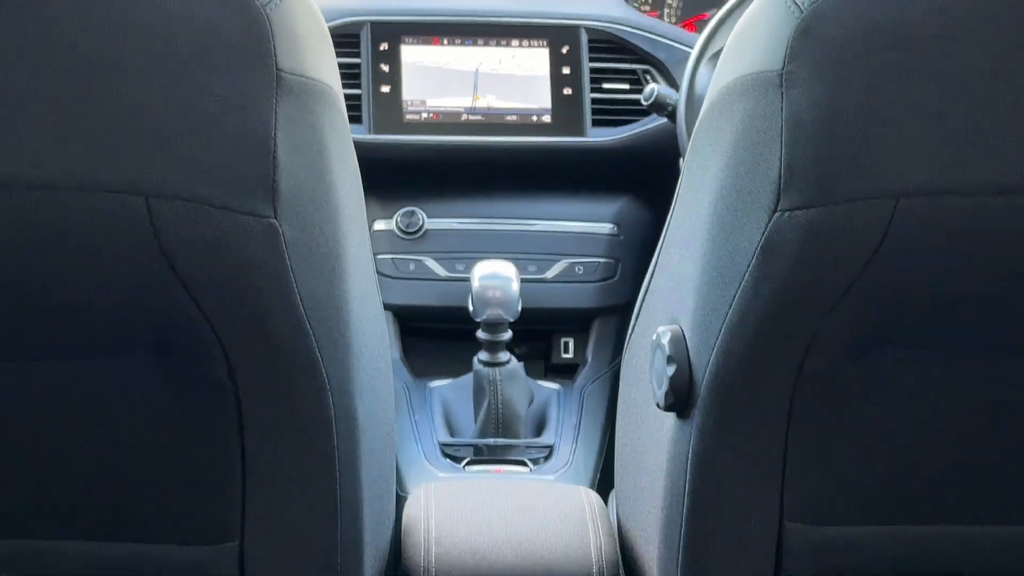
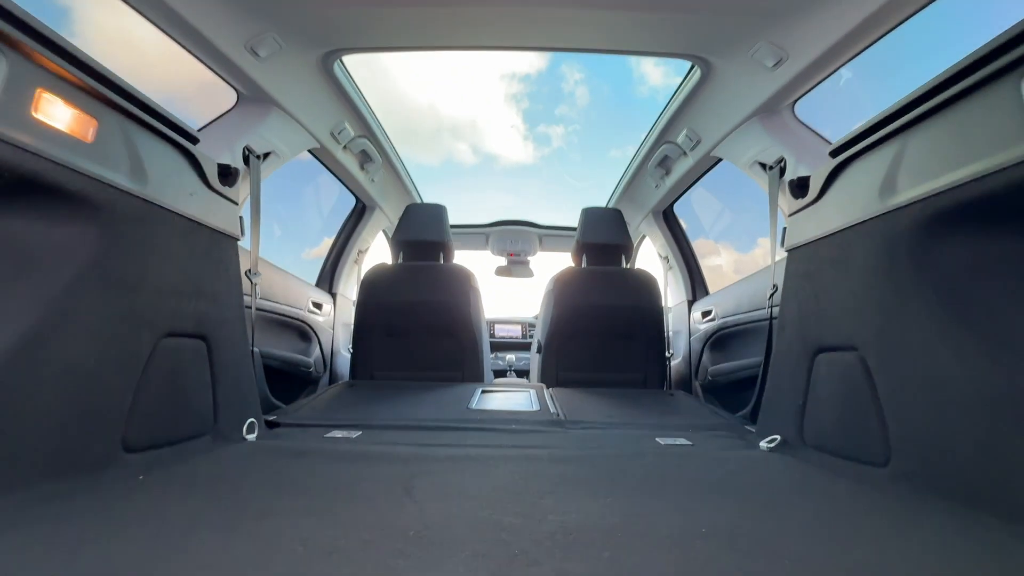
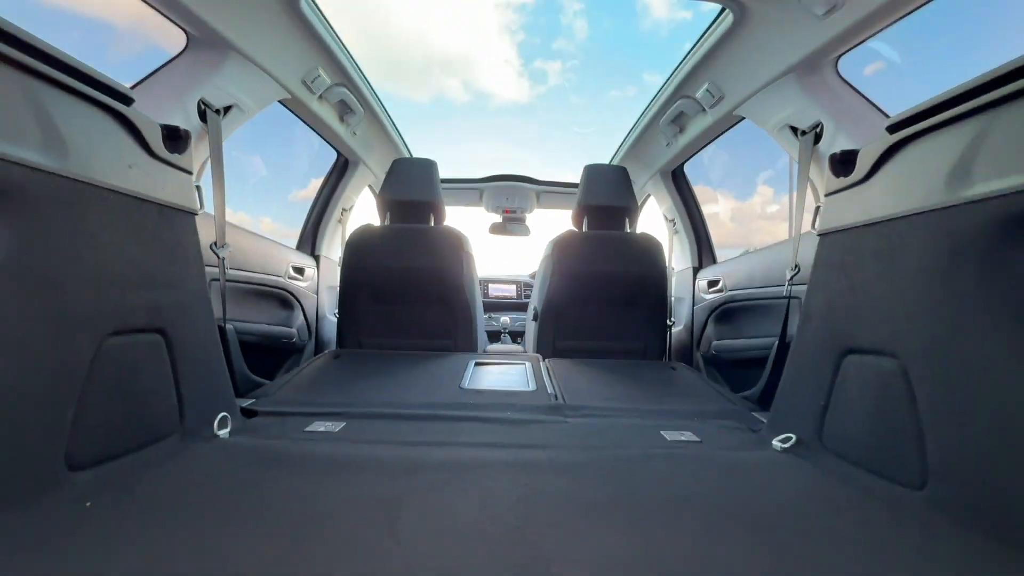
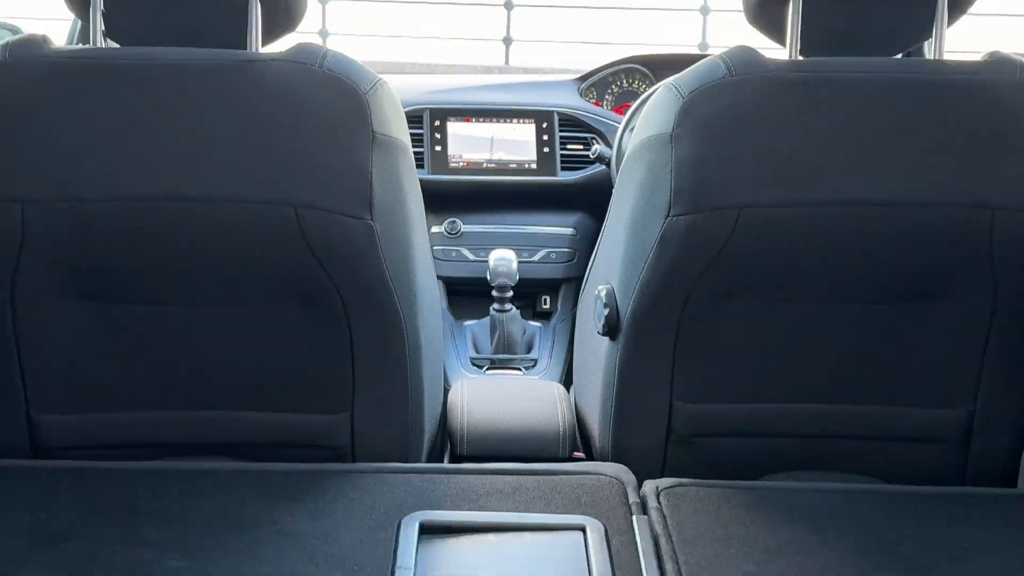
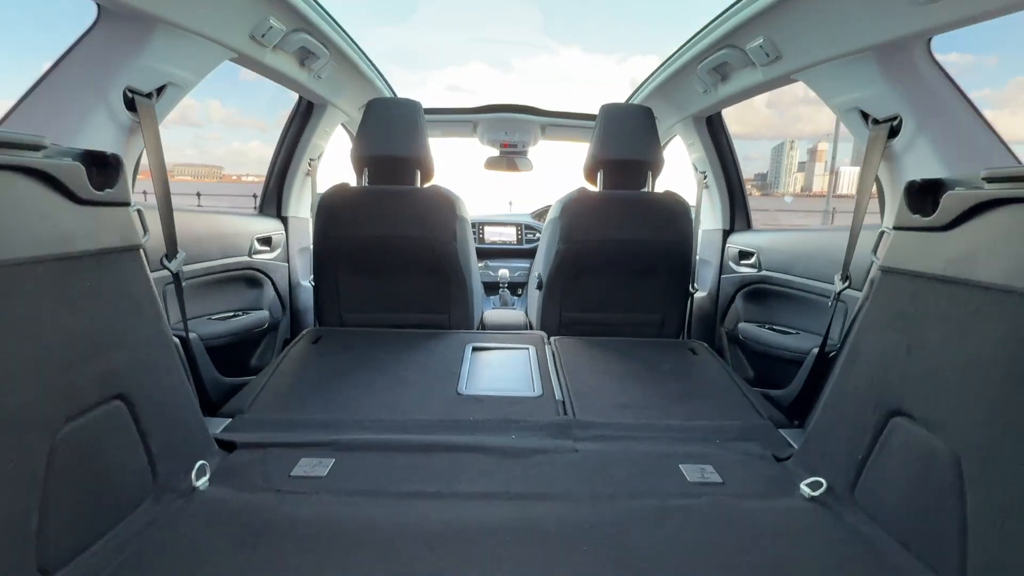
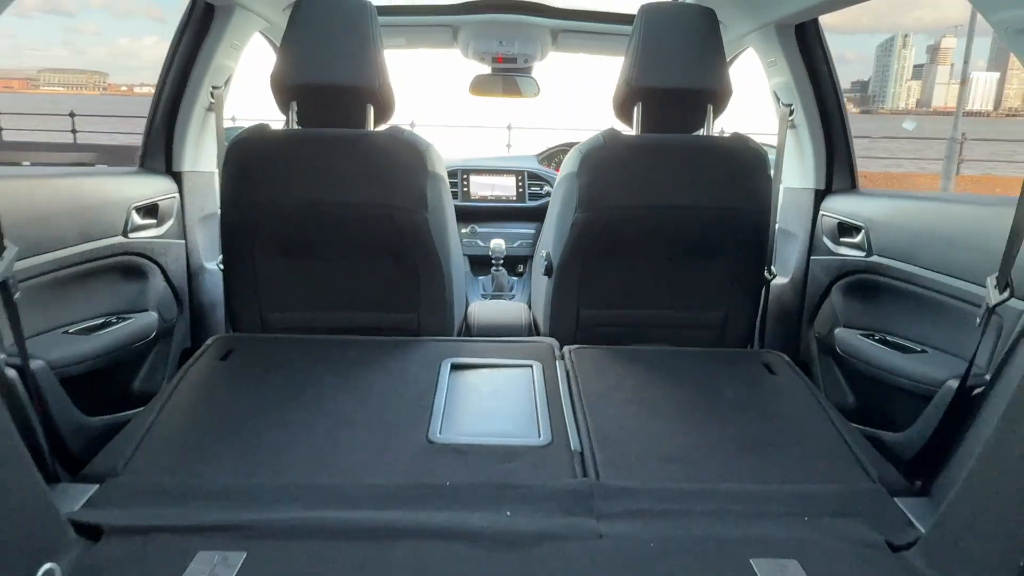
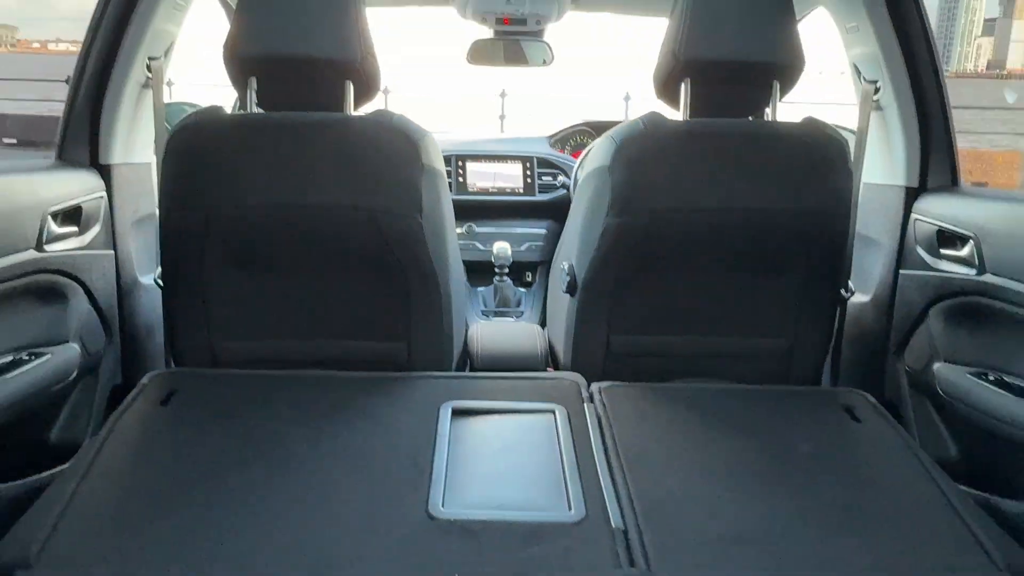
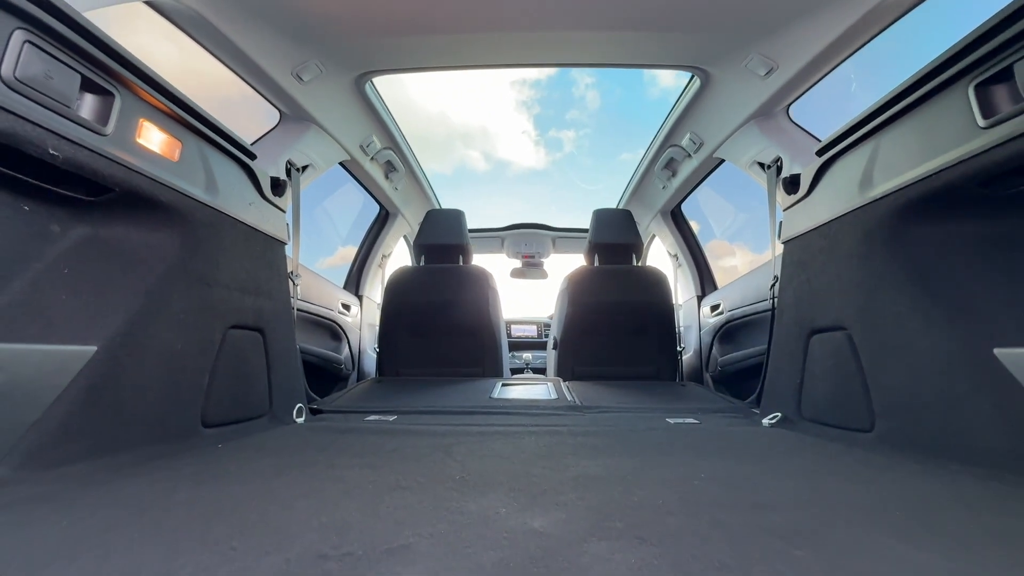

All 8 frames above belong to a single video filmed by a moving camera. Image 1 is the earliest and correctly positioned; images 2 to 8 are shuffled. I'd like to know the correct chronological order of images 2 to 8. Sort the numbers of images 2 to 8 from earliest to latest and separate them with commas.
4, 7, 6, 5, 3, 2, 8
